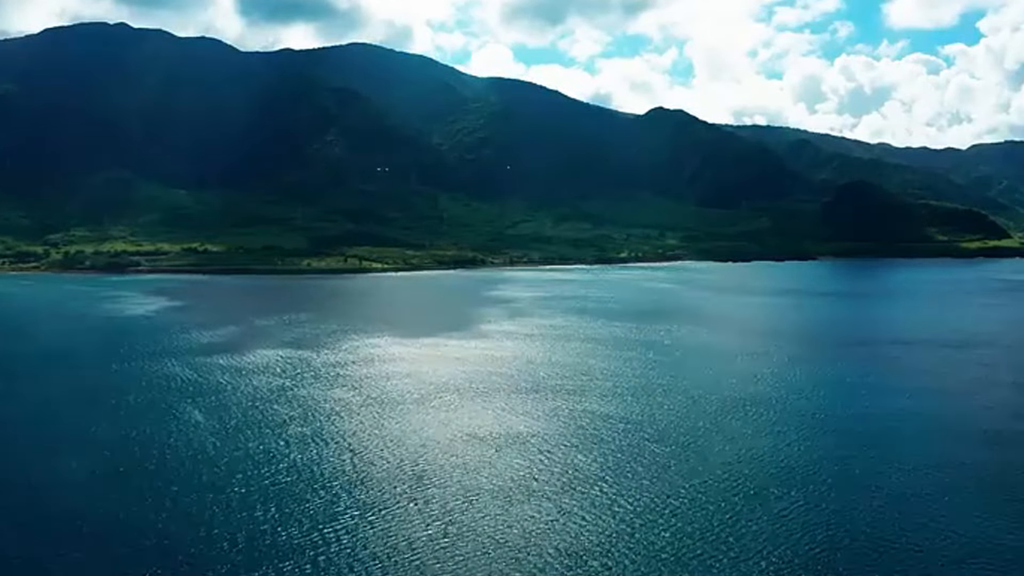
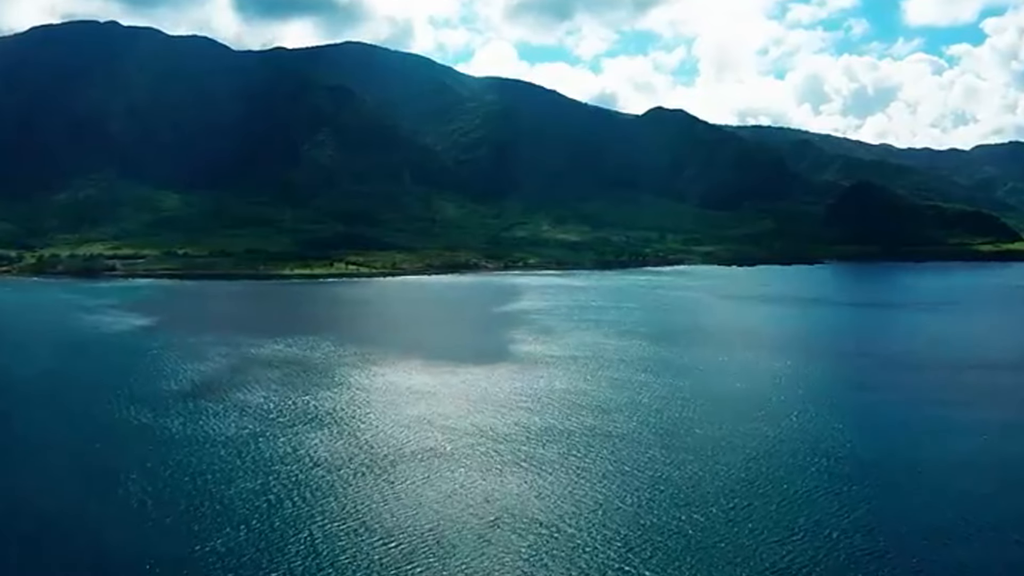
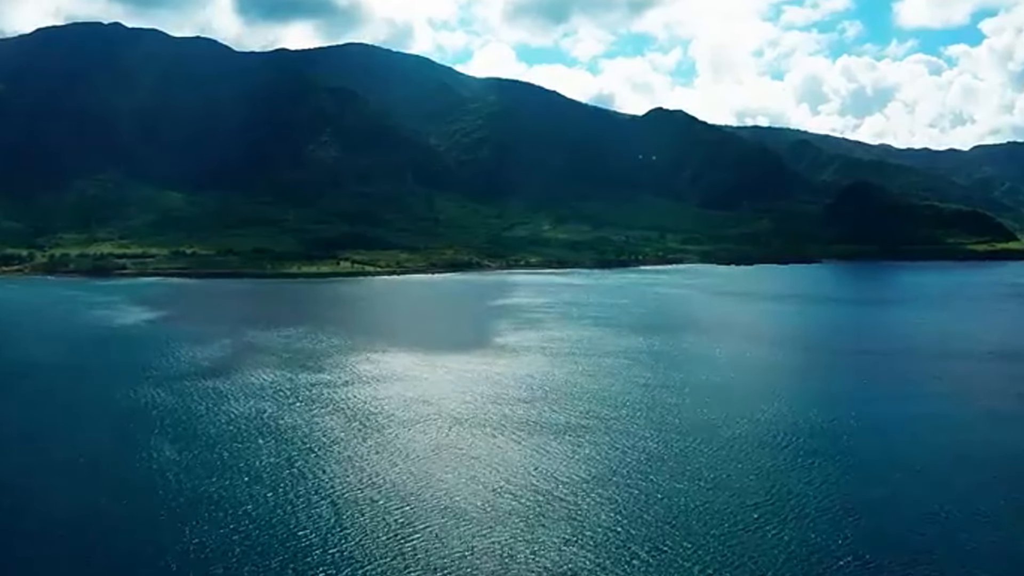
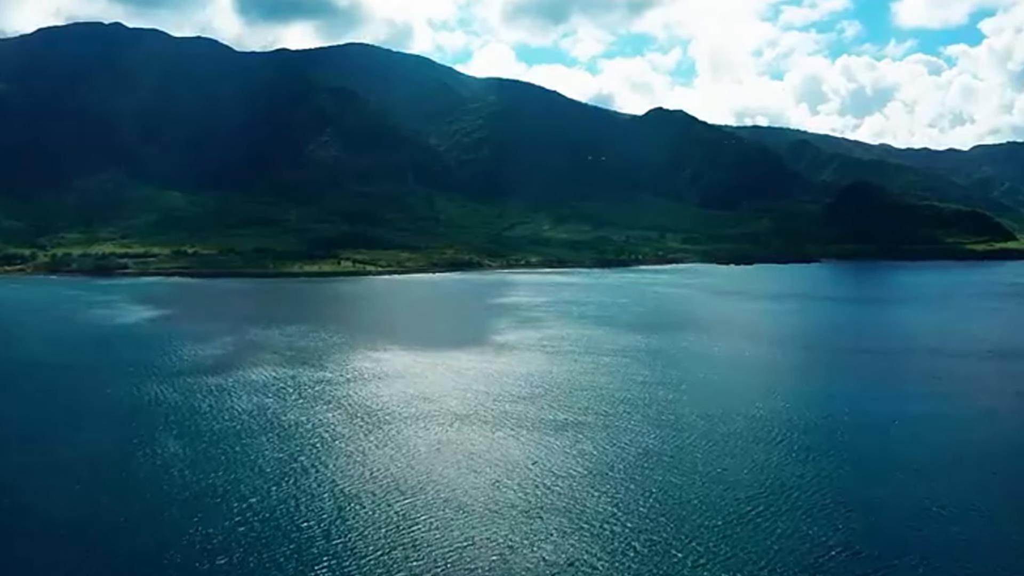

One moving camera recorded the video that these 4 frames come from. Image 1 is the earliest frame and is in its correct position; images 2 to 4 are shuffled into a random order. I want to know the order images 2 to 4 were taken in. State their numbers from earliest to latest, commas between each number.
4, 3, 2
